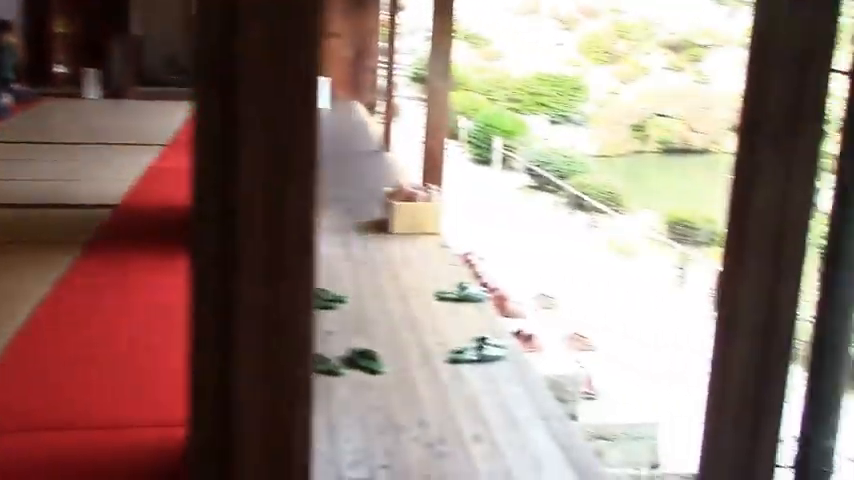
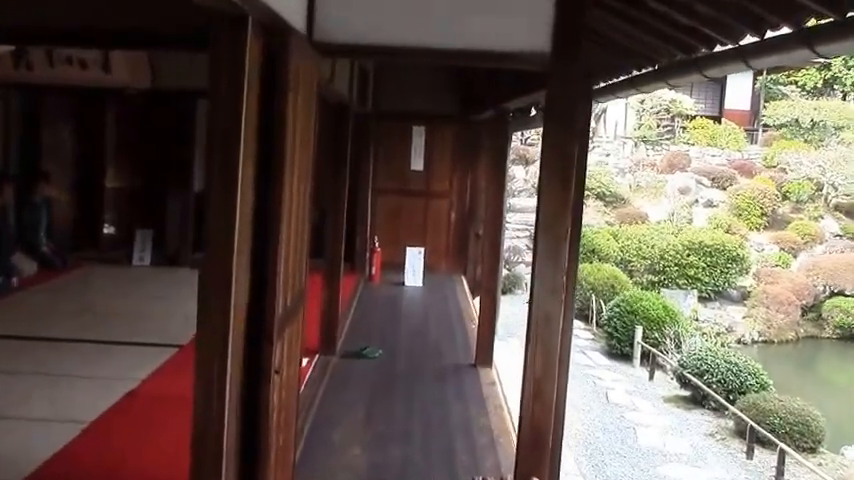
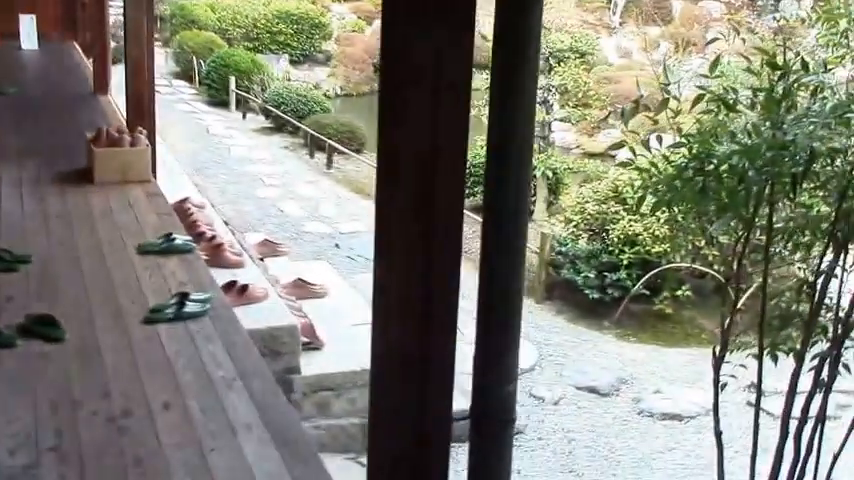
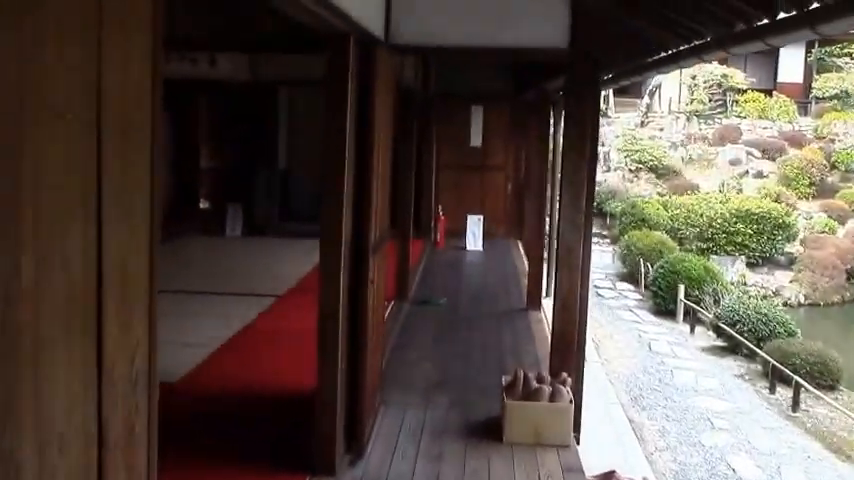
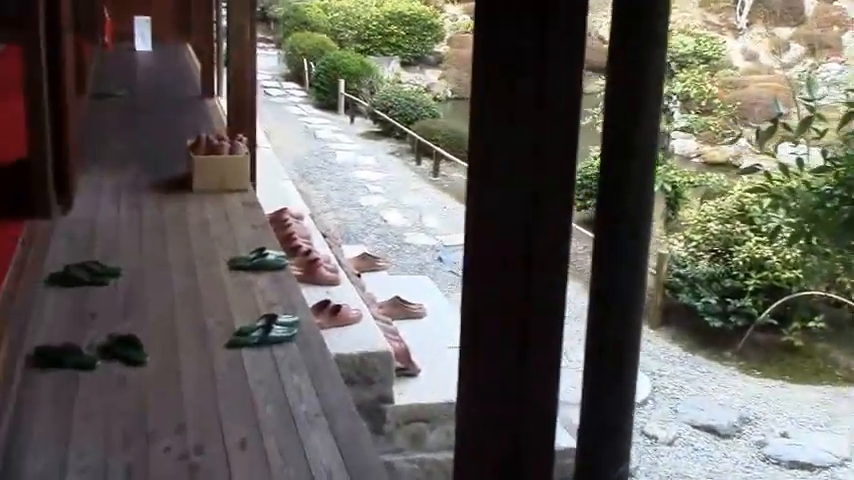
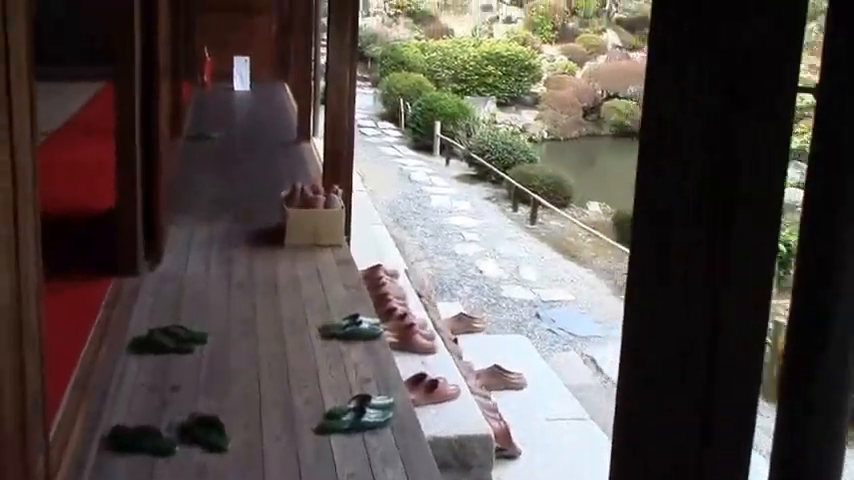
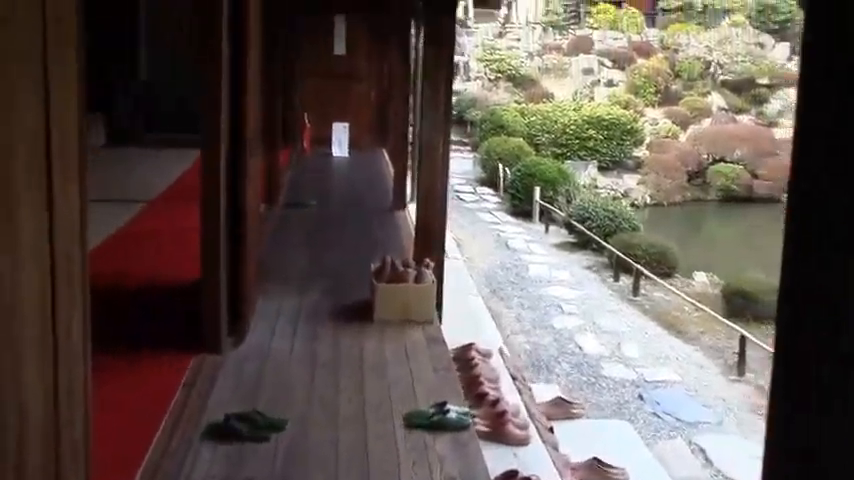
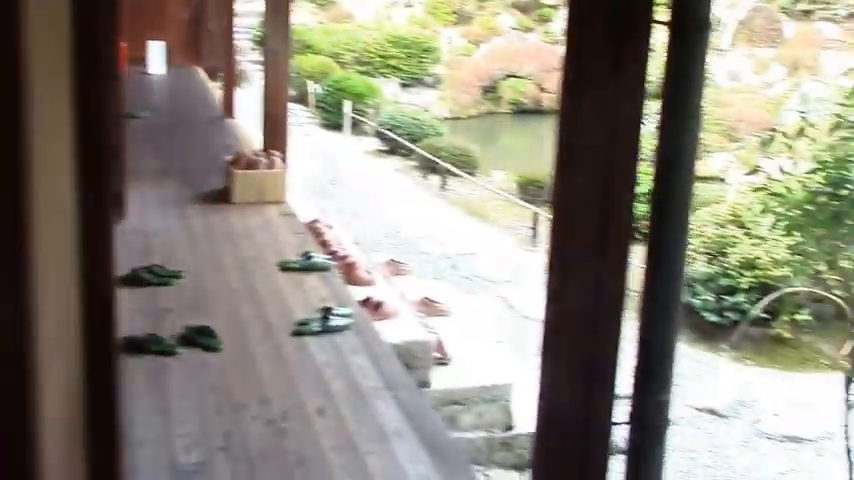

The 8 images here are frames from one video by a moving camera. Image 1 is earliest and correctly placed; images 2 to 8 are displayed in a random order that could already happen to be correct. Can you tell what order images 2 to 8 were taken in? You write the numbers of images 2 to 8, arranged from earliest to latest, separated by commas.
8, 3, 5, 6, 7, 4, 2
